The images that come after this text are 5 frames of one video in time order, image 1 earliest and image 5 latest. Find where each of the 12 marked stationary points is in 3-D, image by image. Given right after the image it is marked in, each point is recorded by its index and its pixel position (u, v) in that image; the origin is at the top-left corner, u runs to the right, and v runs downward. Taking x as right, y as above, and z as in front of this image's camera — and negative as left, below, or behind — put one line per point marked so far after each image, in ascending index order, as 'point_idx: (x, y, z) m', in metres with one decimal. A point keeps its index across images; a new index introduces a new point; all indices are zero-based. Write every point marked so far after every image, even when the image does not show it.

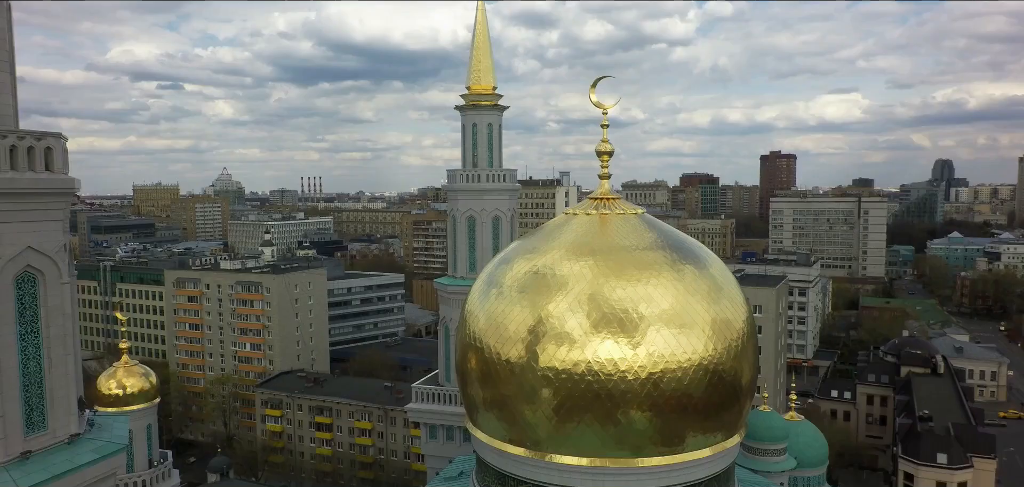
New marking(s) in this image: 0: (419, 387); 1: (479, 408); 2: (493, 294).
0: (-1.7, -2.6, +12.2) m
1: (-0.4, -1.8, +7.3) m
2: (-0.2, -0.6, +7.3) m
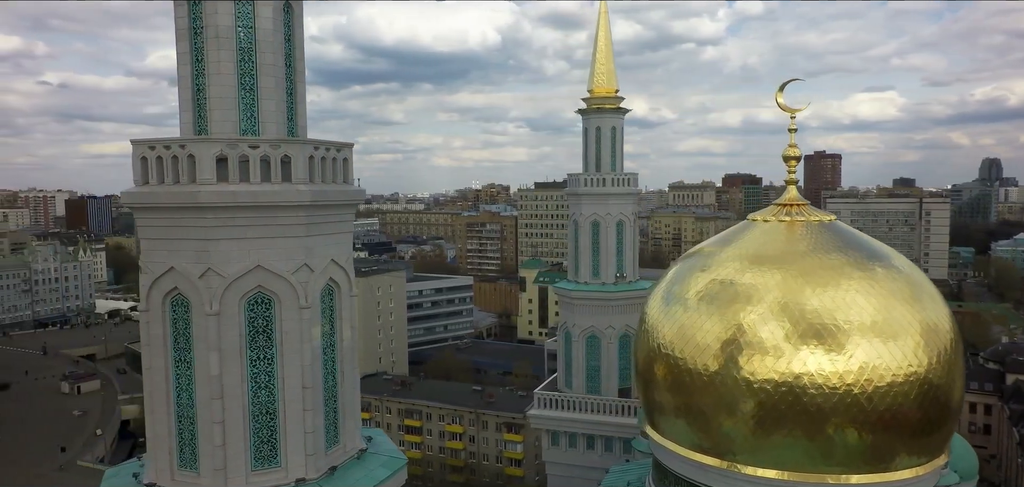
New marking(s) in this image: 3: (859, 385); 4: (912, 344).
0: (+0.5, -2.7, +12.0) m
1: (+1.6, -1.8, +7.1) m
2: (+1.8, -0.7, +7.2) m
3: (+3.2, -1.3, +6.0) m
4: (+3.8, -1.0, +6.3) m
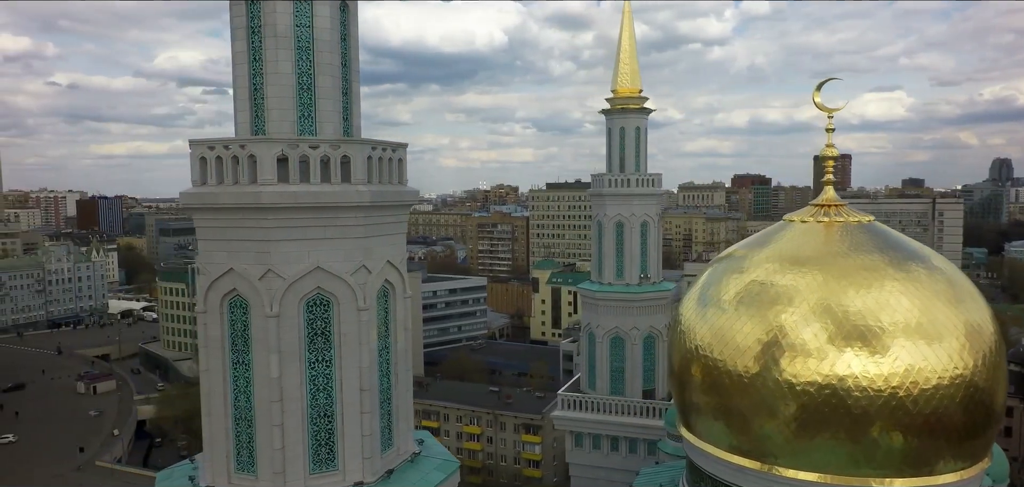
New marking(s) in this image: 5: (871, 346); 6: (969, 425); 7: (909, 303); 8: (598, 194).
0: (+0.9, -2.7, +12.0) m
1: (+2.0, -1.8, +7.0) m
2: (+2.2, -0.7, +7.1) m
3: (+3.5, -1.3, +6.0) m
4: (+4.2, -1.0, +6.2) m
5: (+3.3, -0.9, +6.1) m
6: (+4.3, -1.7, +6.2) m
7: (+3.8, -0.6, +6.3) m
8: (+1.5, +0.9, +12.0) m
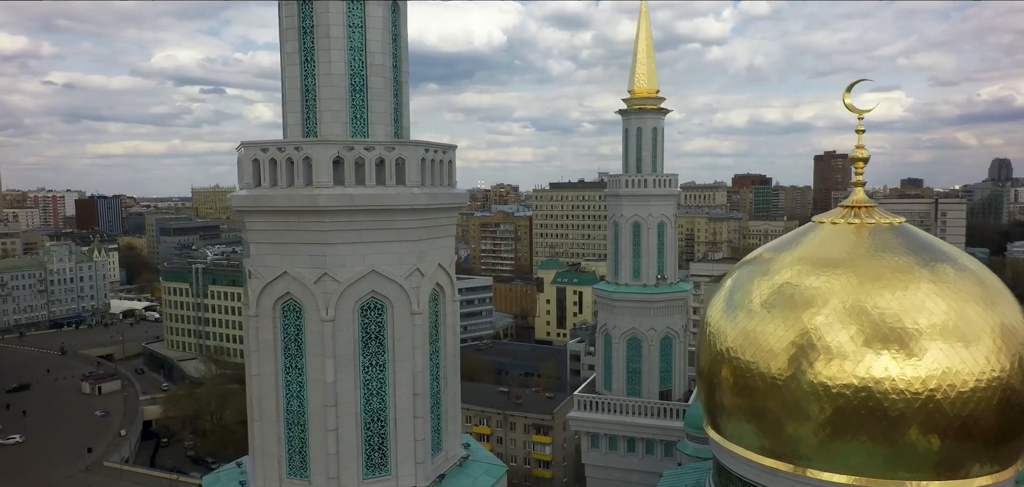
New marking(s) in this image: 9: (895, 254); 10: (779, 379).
0: (+1.2, -2.7, +12.0) m
1: (+2.3, -1.9, +7.0) m
2: (+2.5, -0.7, +7.1) m
3: (+3.8, -1.3, +5.9) m
4: (+4.5, -1.0, +6.2) m
5: (+3.6, -1.0, +6.0) m
6: (+4.6, -1.7, +6.2) m
7: (+4.1, -0.6, +6.2) m
8: (+1.8, +0.9, +12.0) m
9: (+3.9, -0.1, +6.8) m
10: (+2.7, -1.3, +6.5) m
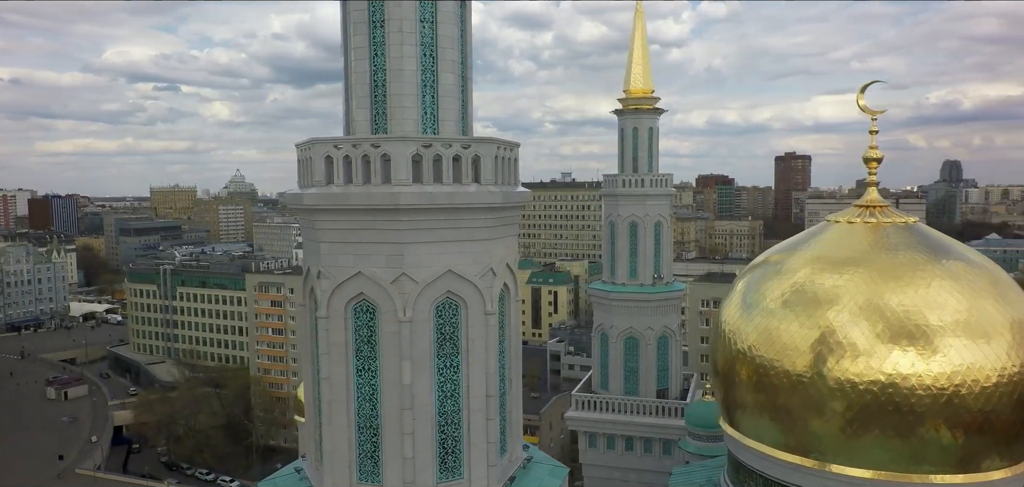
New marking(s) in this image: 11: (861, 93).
0: (+1.2, -2.7, +12.0) m
1: (+2.6, -1.8, +7.1) m
2: (+2.7, -0.7, +7.2) m
3: (+4.1, -1.3, +6.1) m
4: (+4.7, -1.0, +6.4) m
5: (+3.9, -0.9, +6.2) m
6: (+4.9, -1.7, +6.4) m
7: (+4.3, -0.6, +6.4) m
8: (+1.8, +0.9, +12.0) m
9: (+4.2, -0.1, +7.0) m
10: (+2.9, -1.3, +6.6) m
11: (+3.8, +1.6, +7.3) m
